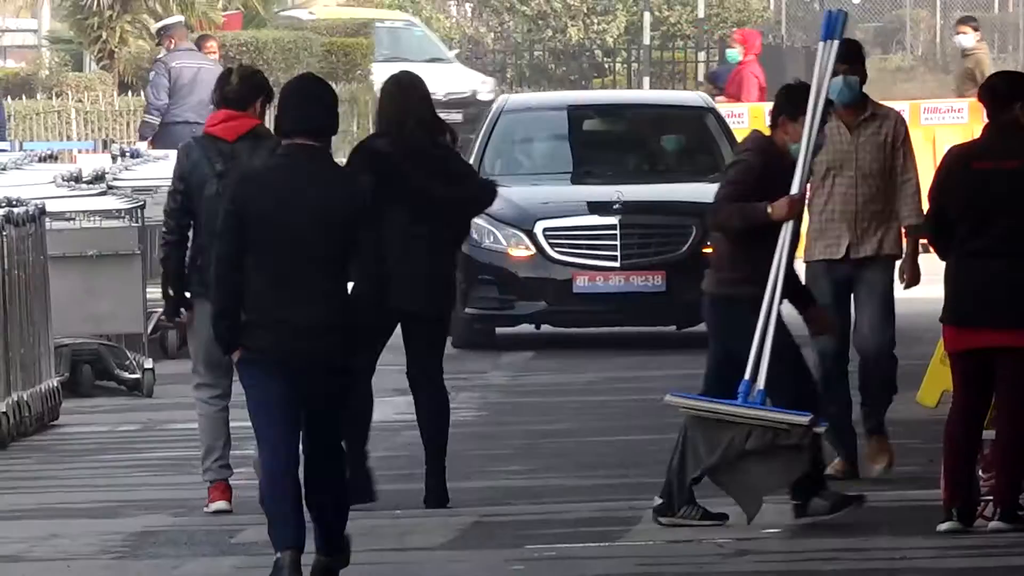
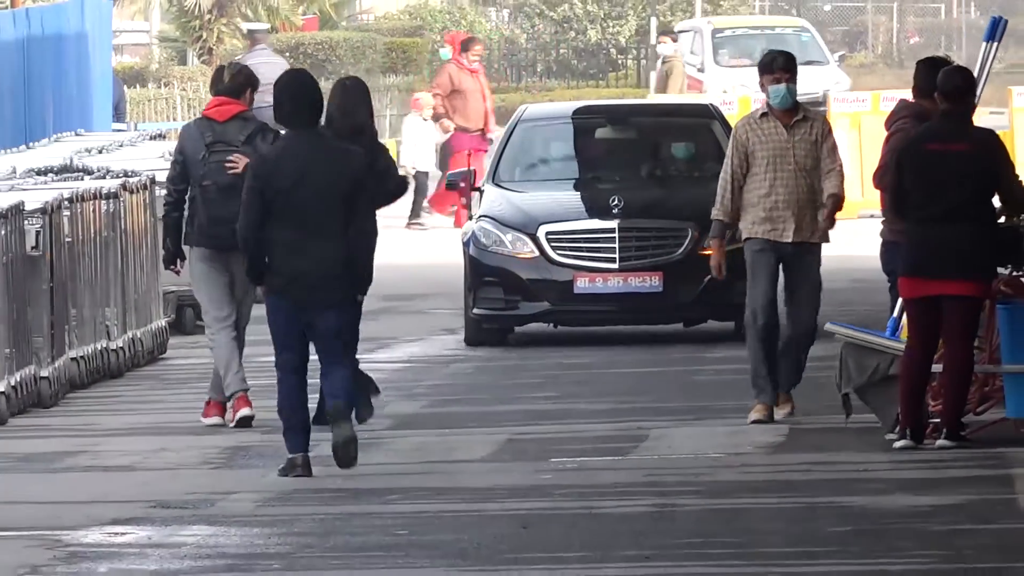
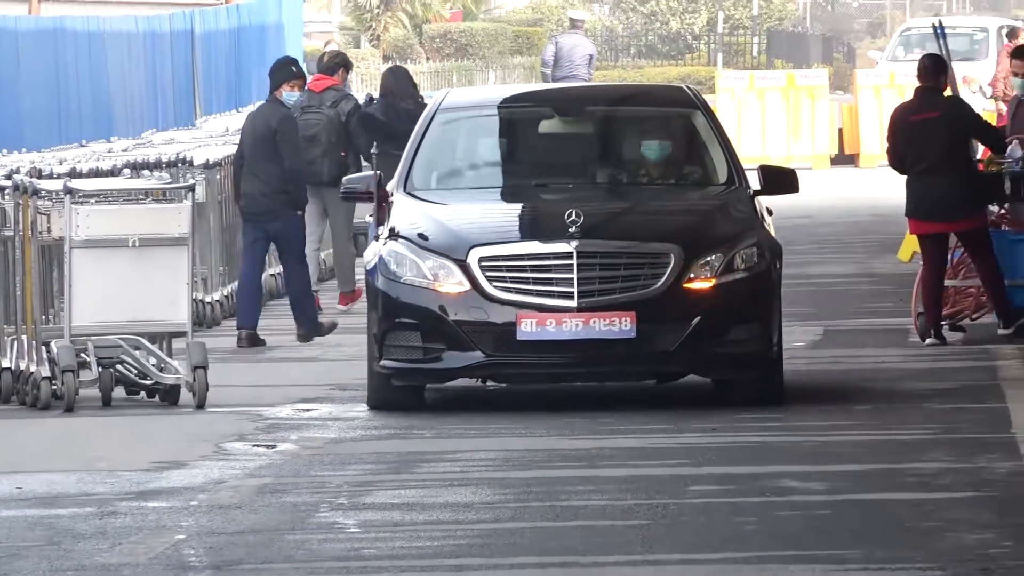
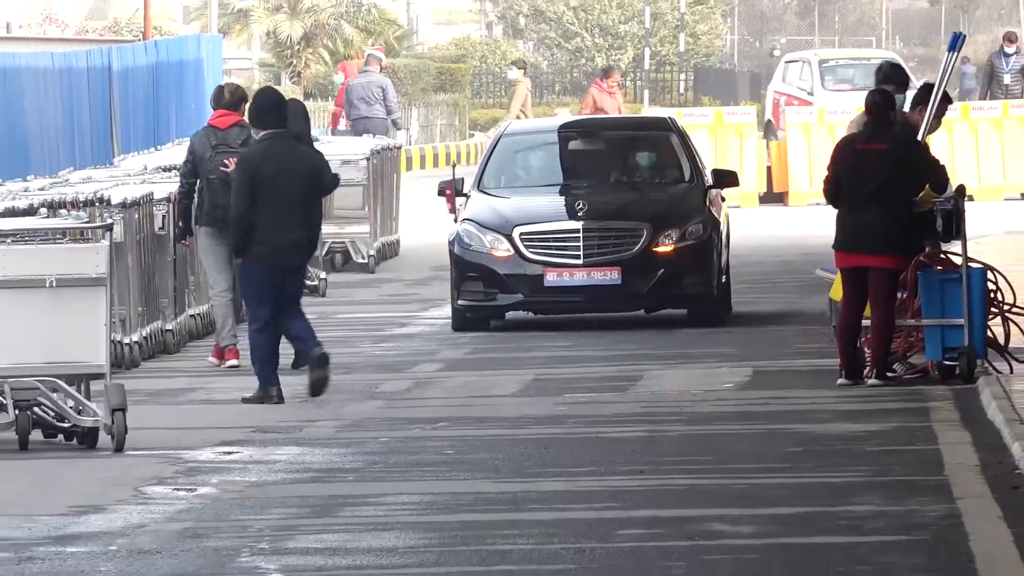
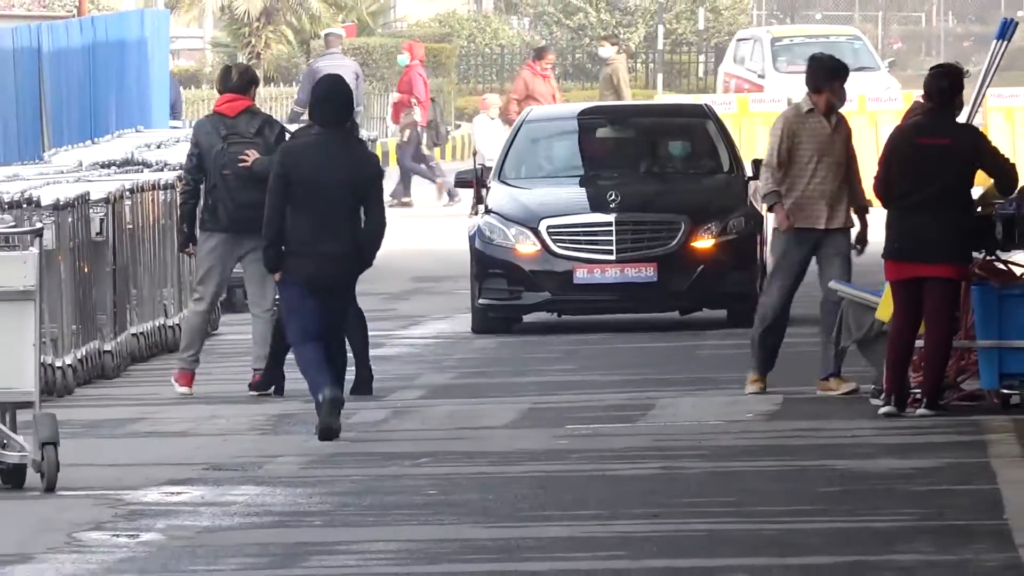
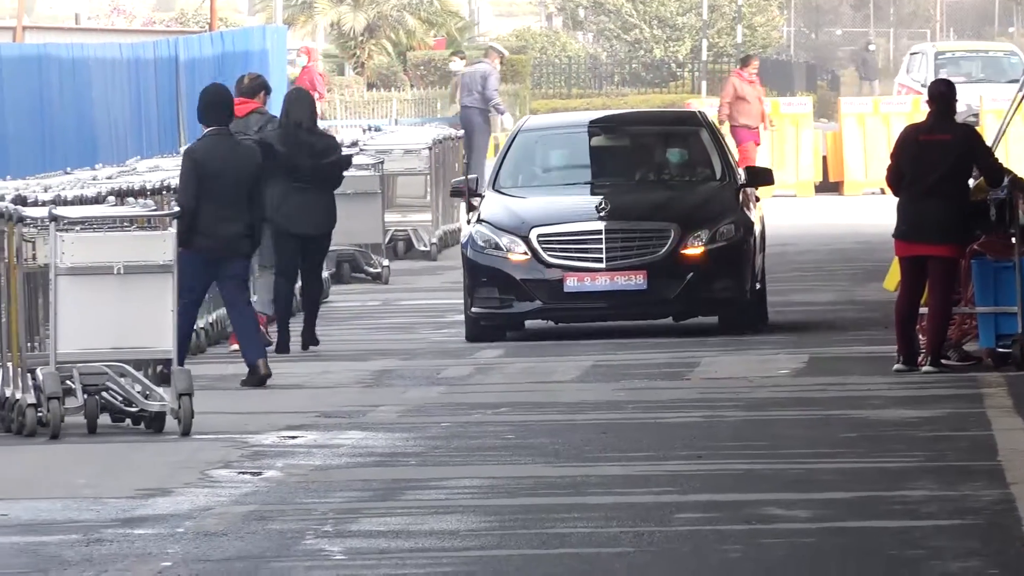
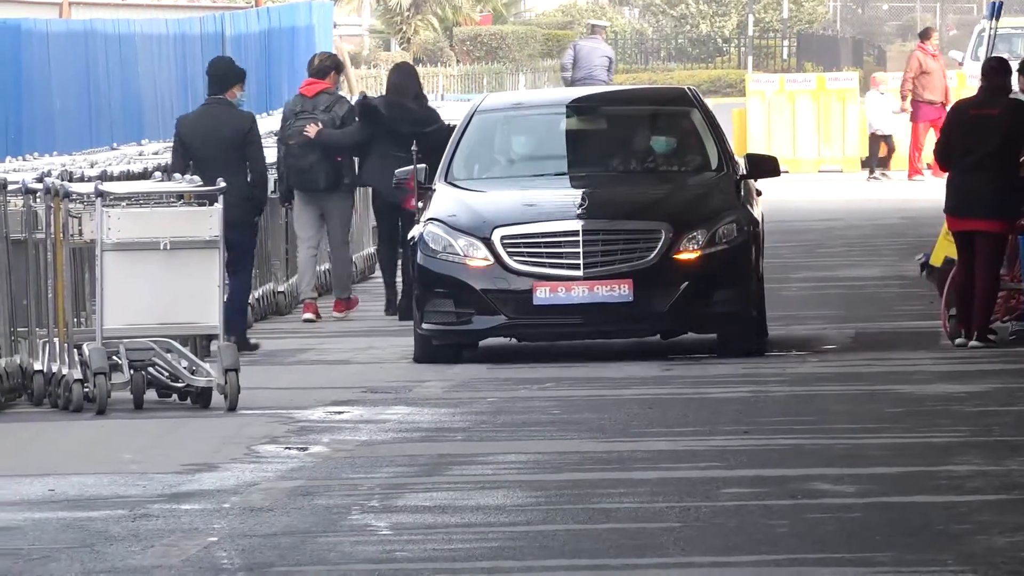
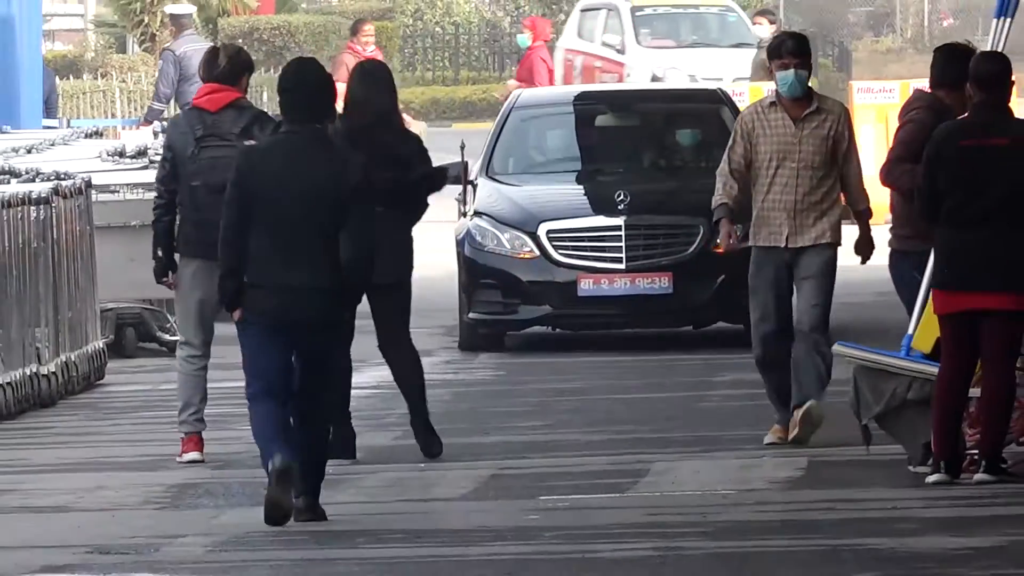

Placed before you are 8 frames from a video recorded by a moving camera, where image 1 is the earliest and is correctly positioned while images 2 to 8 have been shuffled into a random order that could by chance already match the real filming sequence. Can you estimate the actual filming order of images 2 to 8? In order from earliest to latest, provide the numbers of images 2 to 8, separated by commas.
8, 2, 5, 4, 6, 7, 3
